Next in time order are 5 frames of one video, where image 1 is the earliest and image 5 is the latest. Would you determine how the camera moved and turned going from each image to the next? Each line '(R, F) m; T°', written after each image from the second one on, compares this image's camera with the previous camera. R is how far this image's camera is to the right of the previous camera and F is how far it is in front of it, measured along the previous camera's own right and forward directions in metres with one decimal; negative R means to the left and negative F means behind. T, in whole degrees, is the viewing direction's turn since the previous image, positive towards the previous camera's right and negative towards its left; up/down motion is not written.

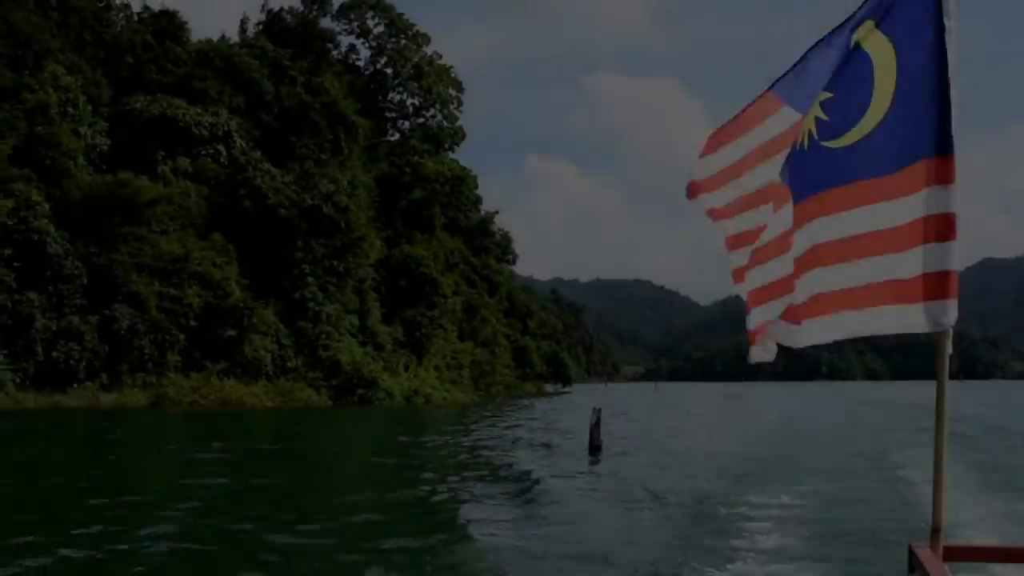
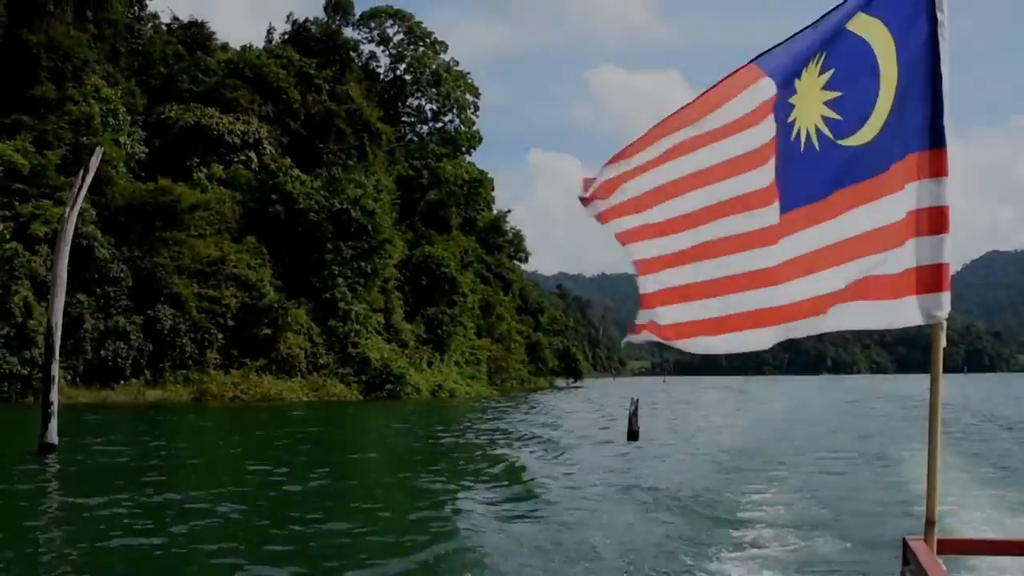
(-0.5, -1.5) m; 0°
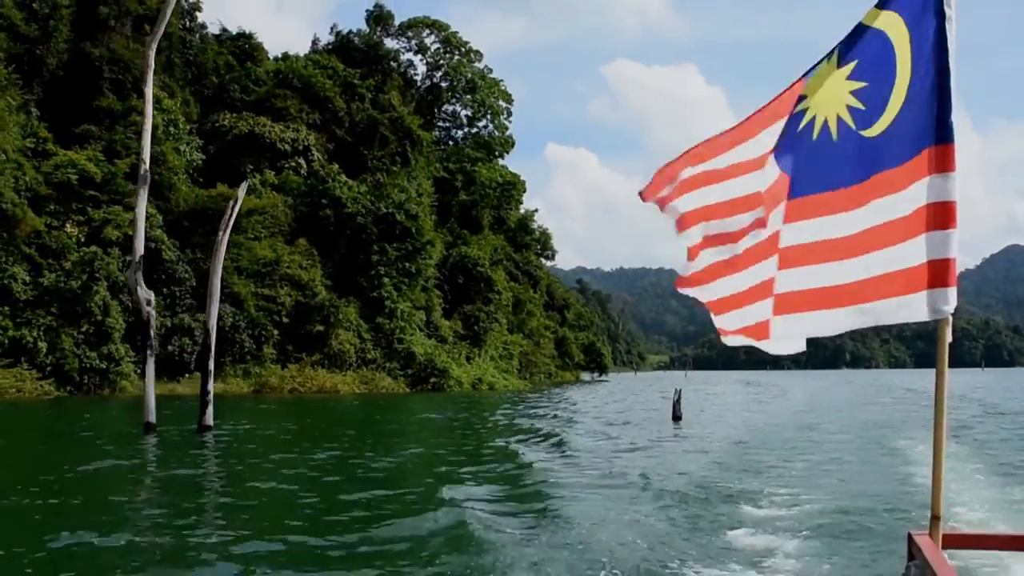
(-0.7, -1.9) m; -1°
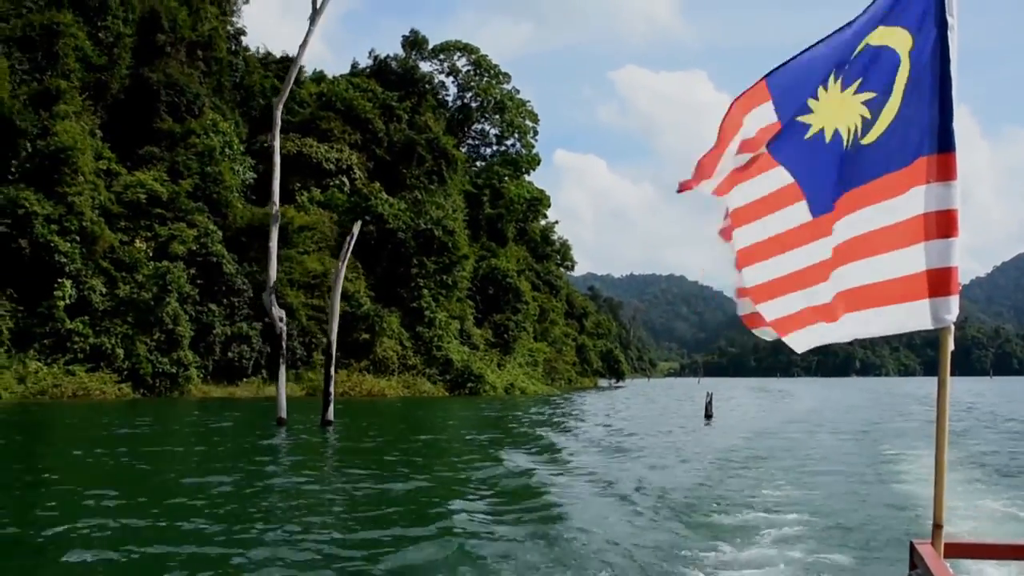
(-0.9, -2.4) m; -1°
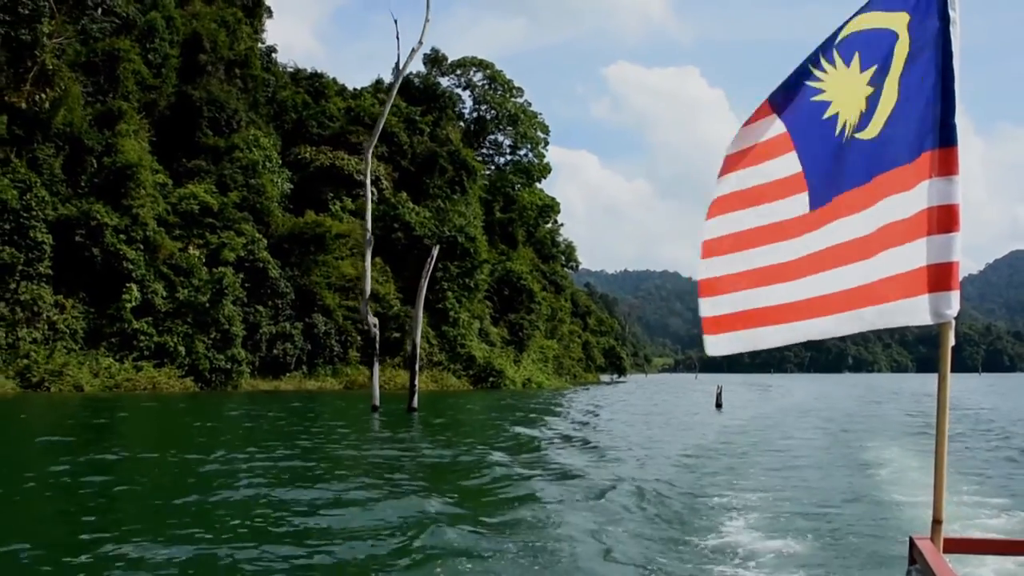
(-1.0, -3.2) m; 0°
